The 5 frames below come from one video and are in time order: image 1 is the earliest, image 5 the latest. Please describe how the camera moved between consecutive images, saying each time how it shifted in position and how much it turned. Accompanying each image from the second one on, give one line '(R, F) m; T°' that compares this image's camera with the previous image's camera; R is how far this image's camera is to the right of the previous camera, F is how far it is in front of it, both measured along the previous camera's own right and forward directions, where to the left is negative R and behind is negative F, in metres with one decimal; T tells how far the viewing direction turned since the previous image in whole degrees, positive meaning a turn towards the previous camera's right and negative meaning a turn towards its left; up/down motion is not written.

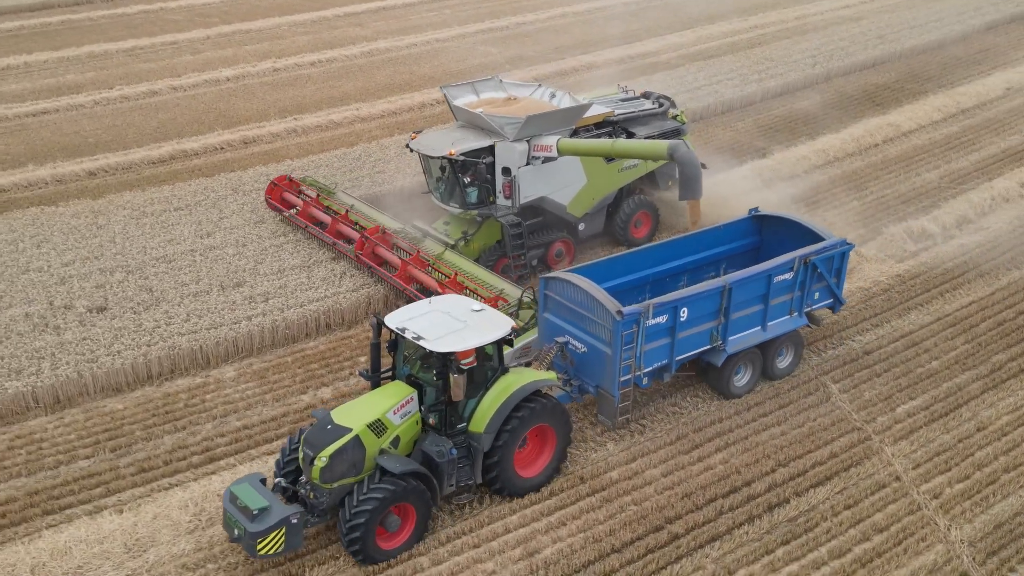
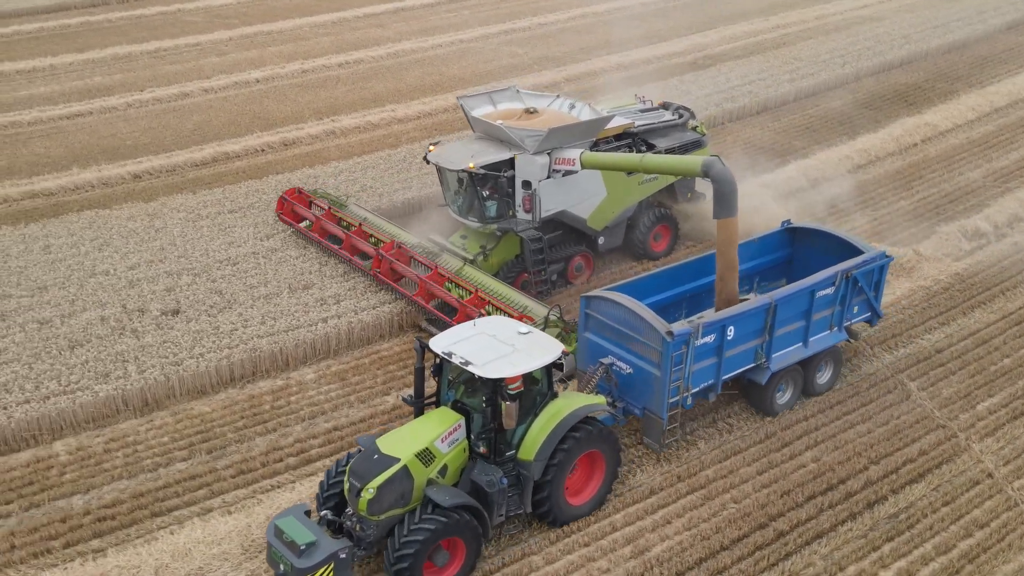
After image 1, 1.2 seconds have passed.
(-0.8, -0.1) m; +1°
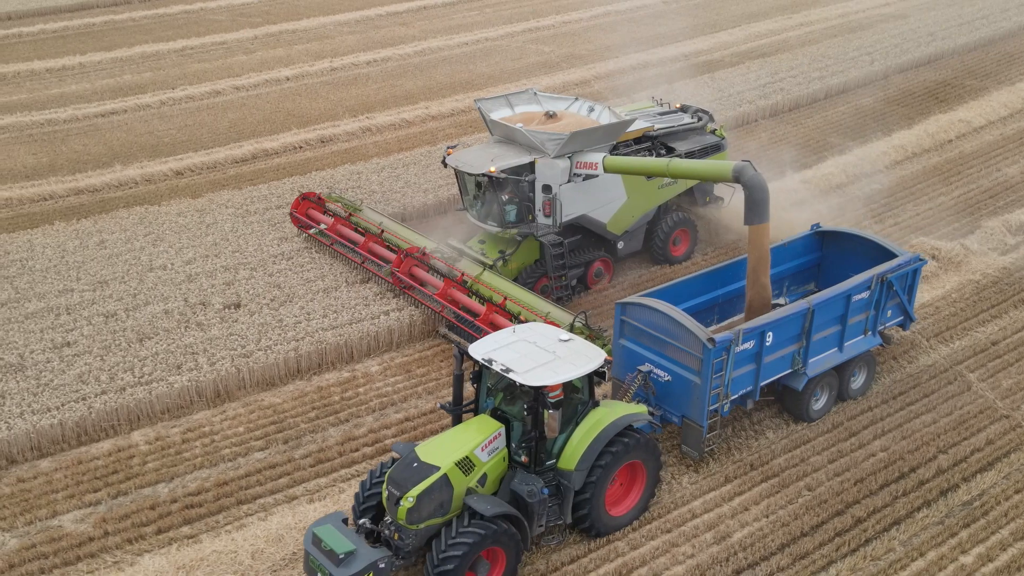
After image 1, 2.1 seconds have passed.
(-0.6, -0.1) m; 0°
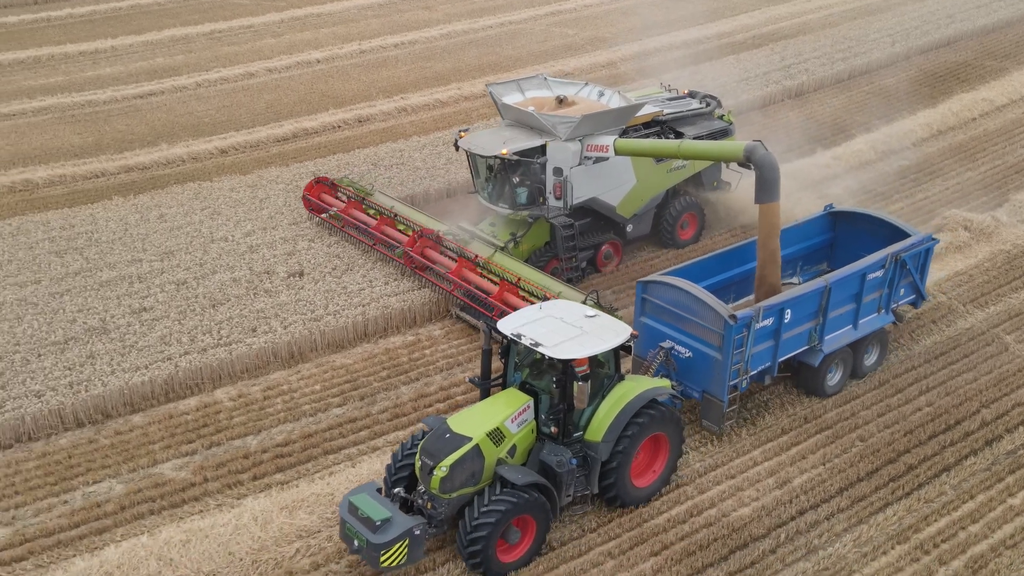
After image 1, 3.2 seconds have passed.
(-0.5, -0.5) m; 0°
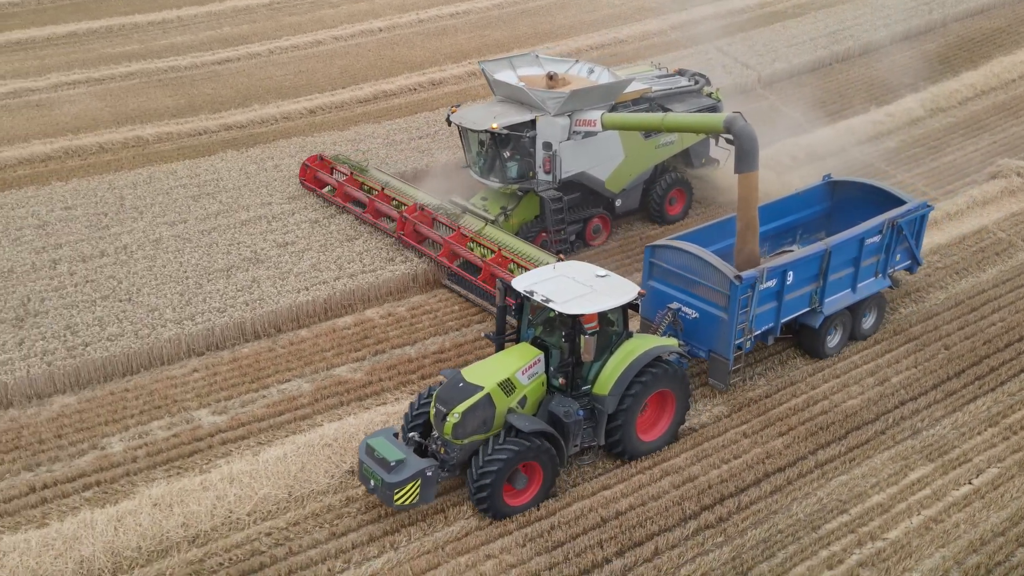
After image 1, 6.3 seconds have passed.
(-1.1, -1.2) m; 0°
